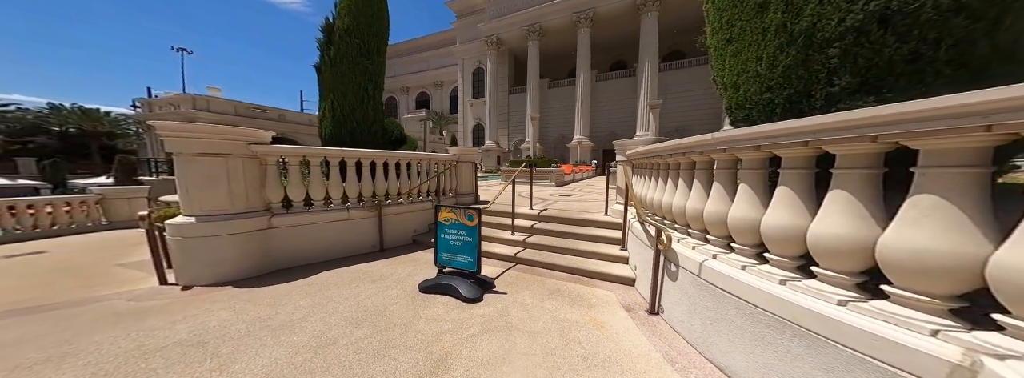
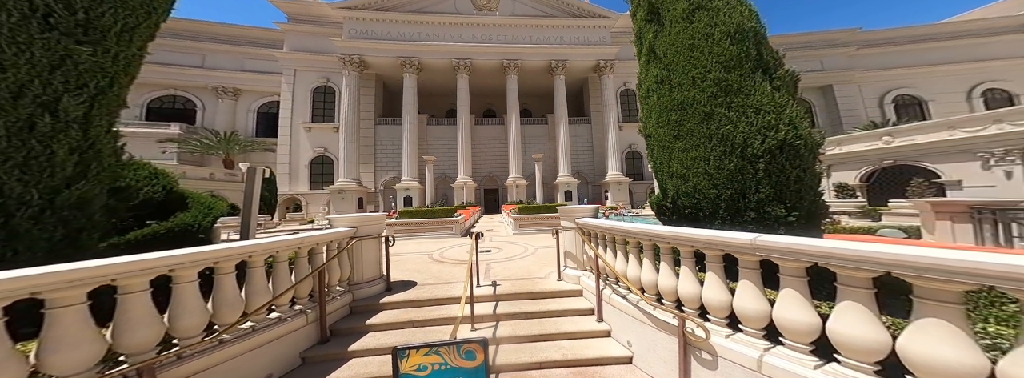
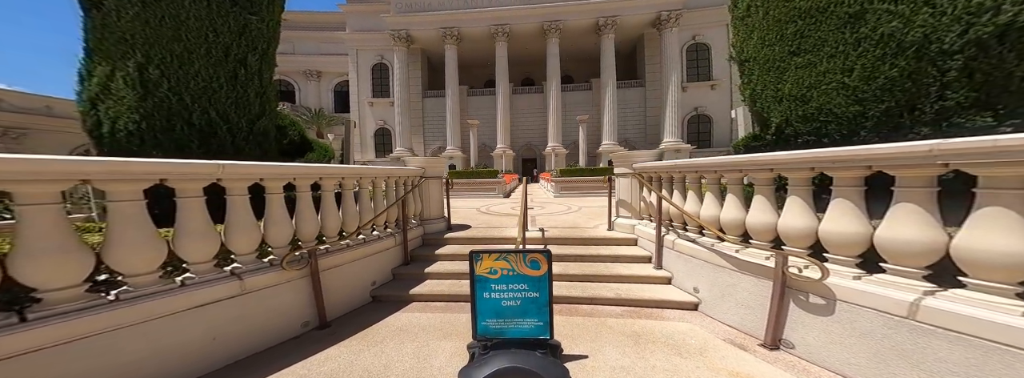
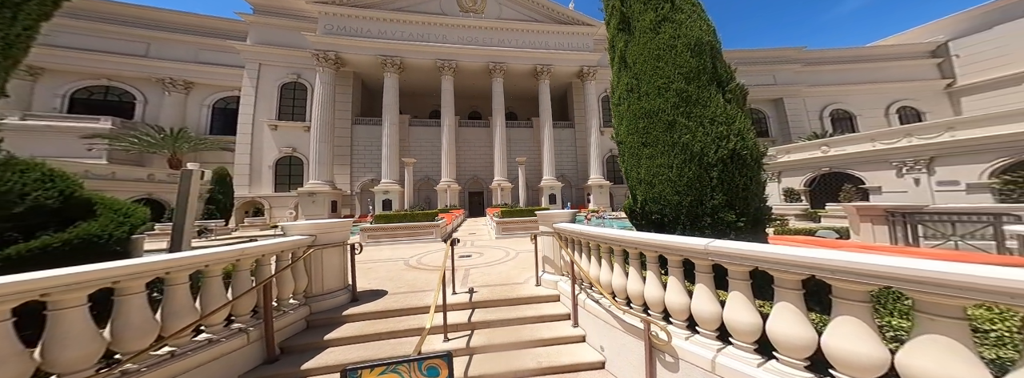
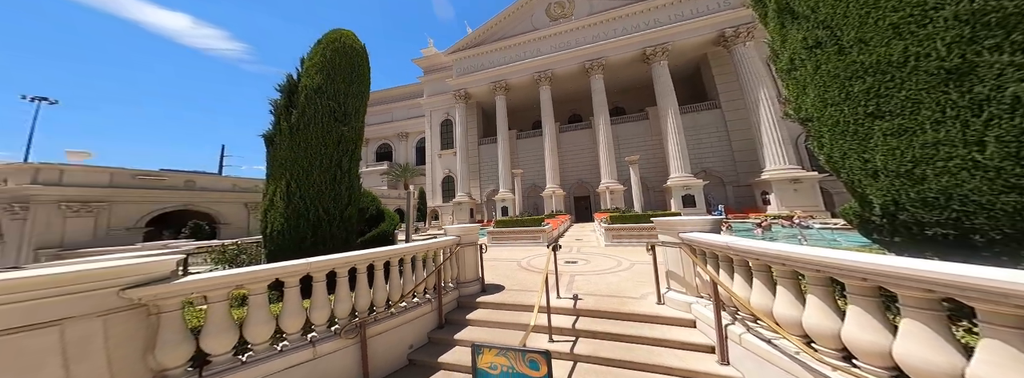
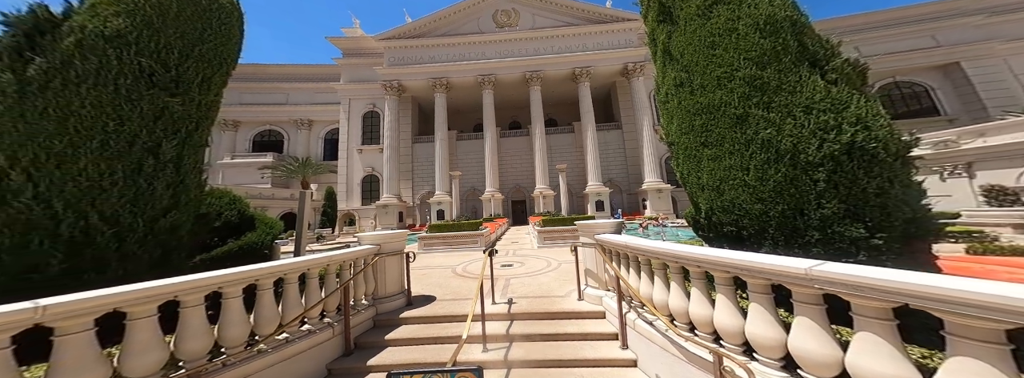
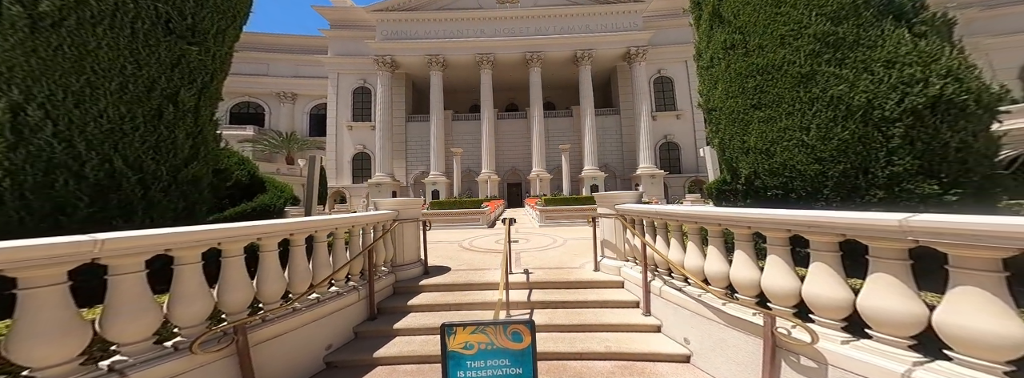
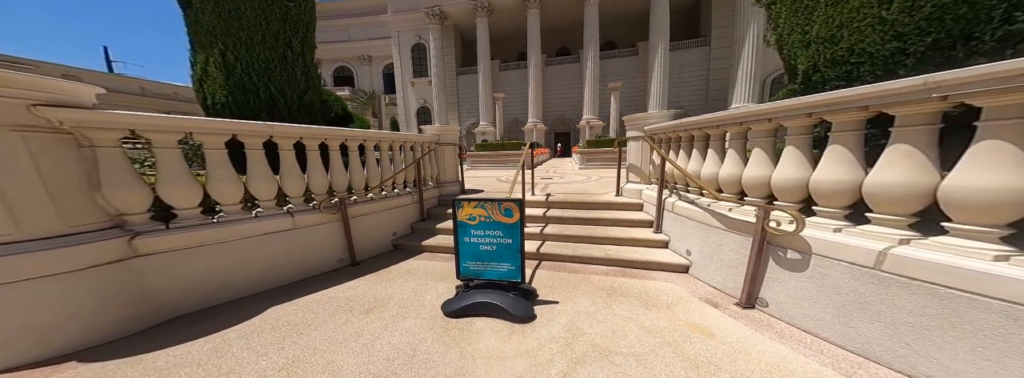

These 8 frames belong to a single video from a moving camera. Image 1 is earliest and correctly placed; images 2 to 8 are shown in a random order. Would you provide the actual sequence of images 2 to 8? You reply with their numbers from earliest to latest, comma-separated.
8, 3, 7, 2, 4, 6, 5
